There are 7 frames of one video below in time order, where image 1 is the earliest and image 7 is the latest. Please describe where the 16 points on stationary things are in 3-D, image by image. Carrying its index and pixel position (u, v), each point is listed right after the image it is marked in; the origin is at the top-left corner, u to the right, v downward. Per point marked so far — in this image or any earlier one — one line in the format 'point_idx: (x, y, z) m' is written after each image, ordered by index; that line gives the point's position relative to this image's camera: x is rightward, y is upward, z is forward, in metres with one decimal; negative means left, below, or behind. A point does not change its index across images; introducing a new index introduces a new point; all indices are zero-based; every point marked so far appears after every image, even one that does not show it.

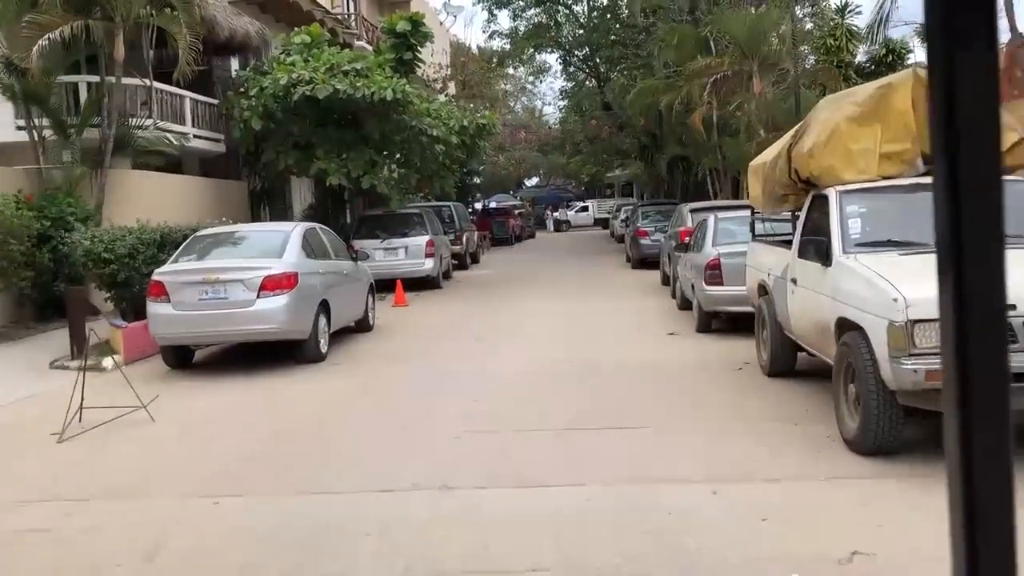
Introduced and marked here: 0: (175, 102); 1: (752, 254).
0: (-7.3, +4.0, +18.9) m
1: (+2.6, +0.4, +9.6) m
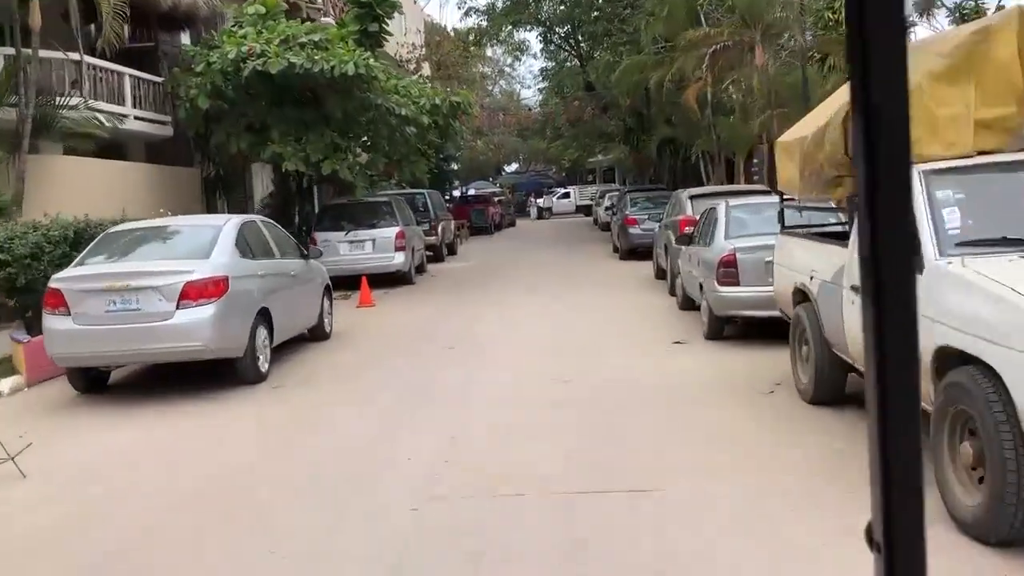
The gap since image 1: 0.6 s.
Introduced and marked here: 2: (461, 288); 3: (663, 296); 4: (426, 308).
0: (-7.7, +4.0, +16.9) m
1: (+2.4, +0.3, +7.8) m
2: (-1.1, 0.0, +18.7) m
3: (+2.5, -0.1, +14.7) m
4: (-1.5, -0.4, +15.3) m
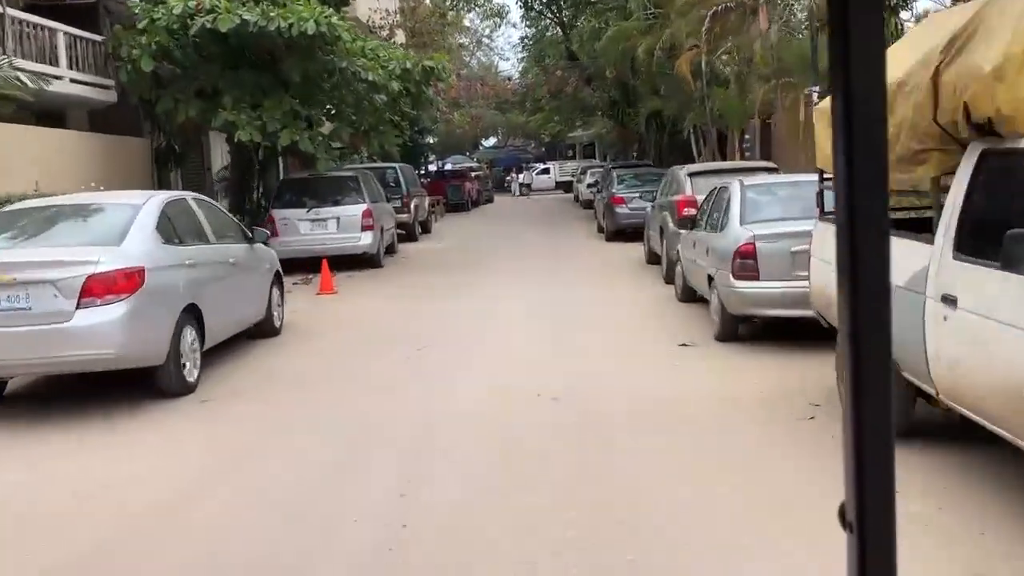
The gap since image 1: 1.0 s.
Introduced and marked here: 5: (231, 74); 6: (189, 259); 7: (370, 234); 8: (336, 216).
0: (-8.1, +4.3, +15.1) m
1: (+2.3, +0.3, +6.4) m
2: (-1.5, +0.3, +17.2) m
3: (+2.2, +0.1, +13.2) m
4: (-1.8, -0.1, +13.8) m
5: (-5.1, +3.9, +15.9) m
6: (-2.9, +0.3, +7.9) m
7: (-2.8, +1.0, +17.0) m
8: (-3.4, +1.4, +16.8) m
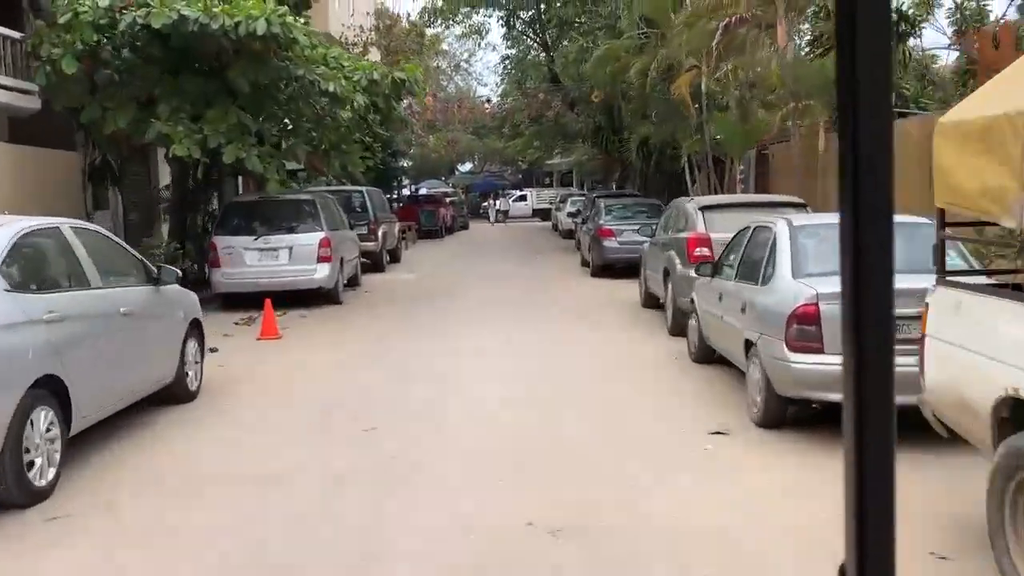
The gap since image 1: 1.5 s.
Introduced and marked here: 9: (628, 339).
0: (-8.3, +3.8, +12.9) m
1: (+2.2, -0.1, +4.4) m
2: (-1.9, -0.4, +15.1) m
3: (+1.9, -0.6, +11.2) m
4: (-2.1, -0.8, +11.6) m
5: (-5.4, +3.3, +13.8) m
6: (-3.0, -0.1, +5.7) m
7: (-3.1, +0.4, +14.8) m
8: (-3.7, +0.7, +14.6) m
9: (+1.6, -0.6, +11.7) m
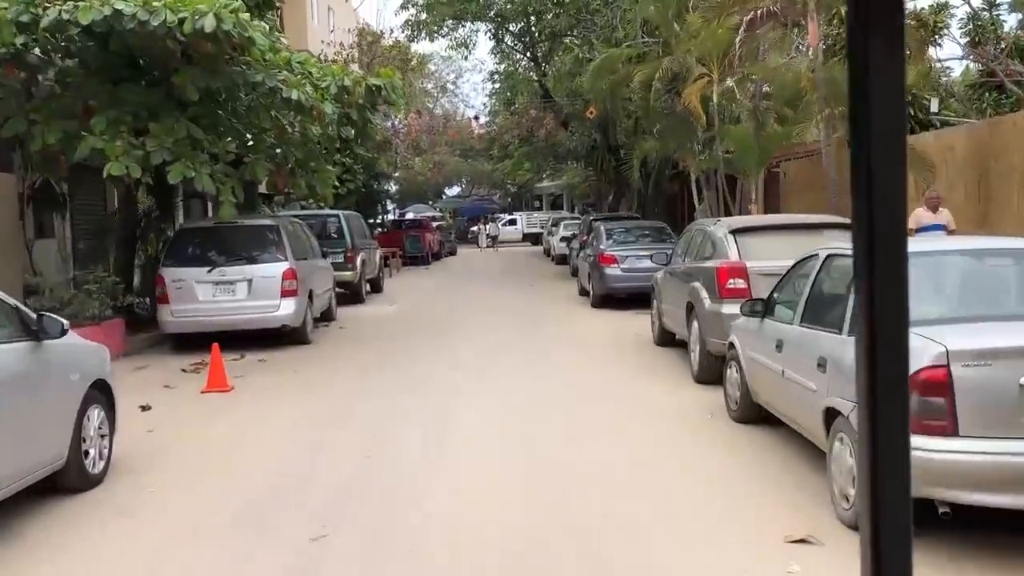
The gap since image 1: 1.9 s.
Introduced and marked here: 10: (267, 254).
0: (-8.4, +3.3, +11.0) m
1: (+2.2, -0.4, +2.5) m
2: (-2.0, -1.0, +13.1) m
3: (+1.9, -1.0, +9.4) m
4: (-2.2, -1.2, +9.7) m
5: (-5.5, +2.7, +12.0) m
6: (-3.0, -0.5, +3.8) m
7: (-3.2, -0.2, +12.9) m
8: (-3.8, +0.2, +12.7) m
9: (+1.5, -1.0, +9.8) m
10: (-3.6, +0.5, +12.9) m
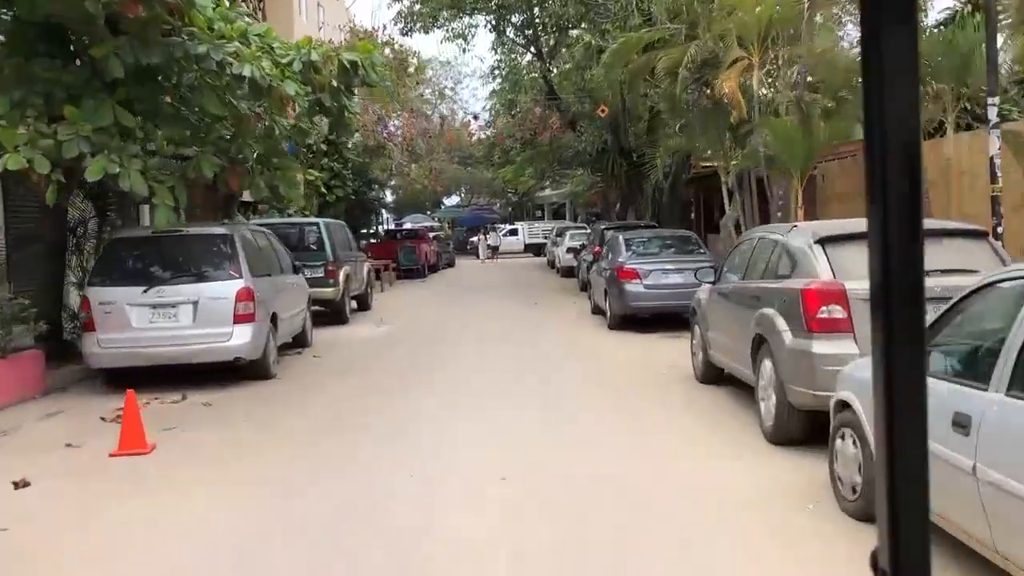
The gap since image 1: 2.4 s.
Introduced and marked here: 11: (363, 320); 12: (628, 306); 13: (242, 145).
0: (-8.3, +3.0, +8.6) m
1: (+2.3, -0.5, +0.1) m
2: (-1.9, -1.3, +10.7) m
3: (+1.9, -1.2, +6.9) m
4: (-2.1, -1.5, +7.3) m
5: (-5.4, +2.5, +9.6) m
6: (-2.9, -0.6, +1.4) m
7: (-3.1, -0.5, +10.5) m
8: (-3.7, -0.1, +10.3) m
9: (+1.6, -1.3, +7.4) m
10: (-3.5, +0.2, +10.5) m
11: (-3.1, -0.7, +18.3) m
12: (+2.0, -0.3, +14.8) m
13: (-3.3, +1.8, +10.8) m
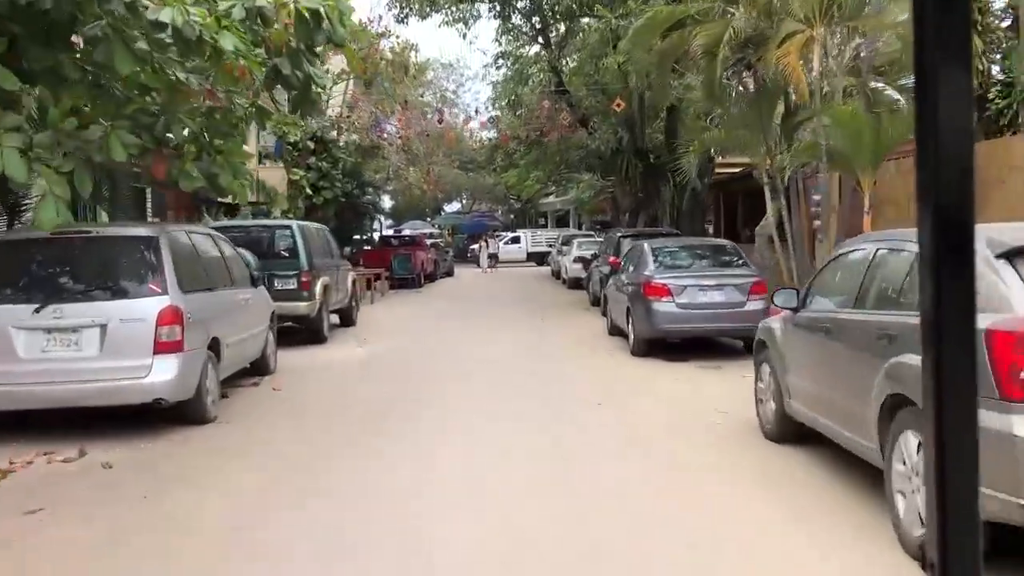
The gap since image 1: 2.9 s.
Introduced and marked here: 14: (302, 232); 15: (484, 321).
0: (-8.2, +2.9, +6.2) m
1: (+2.4, -0.6, -2.4) m
2: (-1.9, -1.5, +8.2) m
3: (+2.0, -1.4, +4.4) m
4: (-2.0, -1.6, +4.8) m
5: (-5.3, +2.3, +7.1) m
6: (-2.8, -0.7, -1.1) m
7: (-3.1, -0.7, +8.0) m
8: (-3.7, -0.3, +7.8) m
9: (+1.7, -1.5, +4.9) m
10: (-3.4, 0.0, +8.0) m
11: (-3.1, -0.9, +15.8) m
12: (+2.0, -0.6, +12.3) m
13: (-3.2, +1.6, +8.4) m
14: (-3.5, +0.9, +14.4) m
15: (-0.6, -0.8, +18.9) m
